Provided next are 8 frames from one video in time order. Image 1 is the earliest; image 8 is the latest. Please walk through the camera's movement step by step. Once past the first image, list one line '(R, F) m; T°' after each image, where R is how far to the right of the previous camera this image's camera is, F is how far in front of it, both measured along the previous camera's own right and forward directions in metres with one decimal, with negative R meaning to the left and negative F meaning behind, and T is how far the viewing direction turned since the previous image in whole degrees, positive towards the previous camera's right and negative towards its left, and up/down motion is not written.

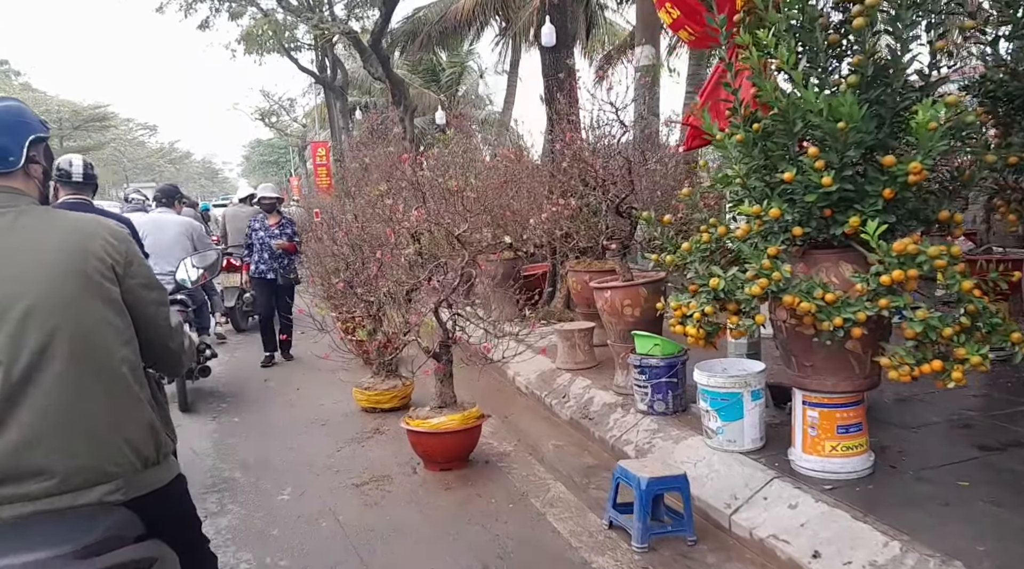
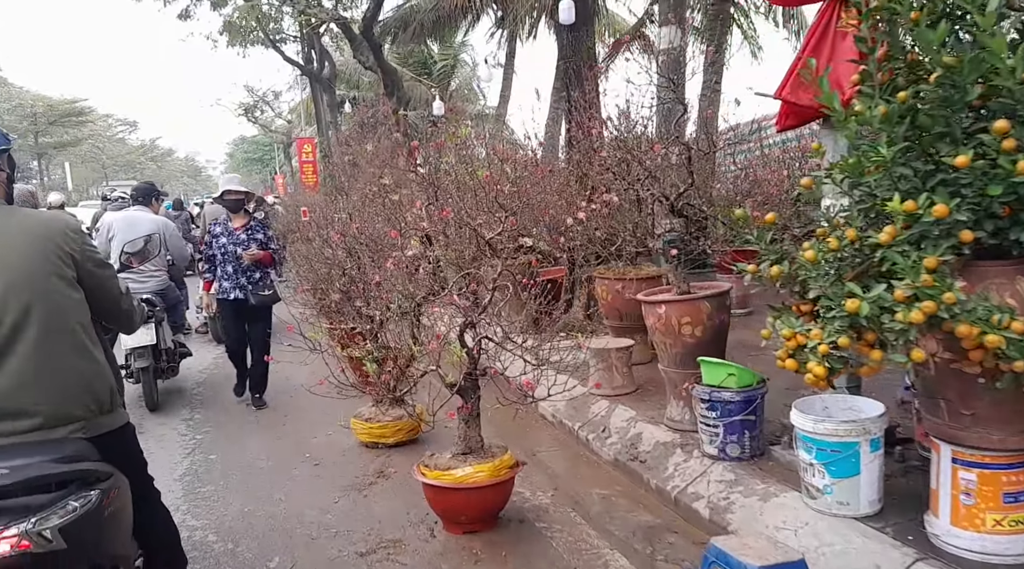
(-0.3, +1.0) m; +1°
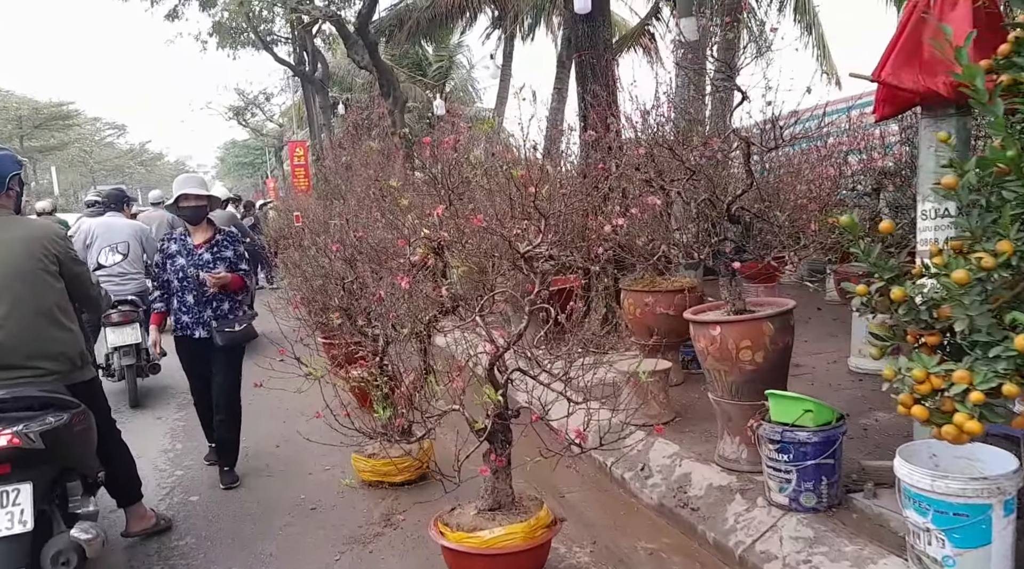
(-0.2, +0.7) m; +1°
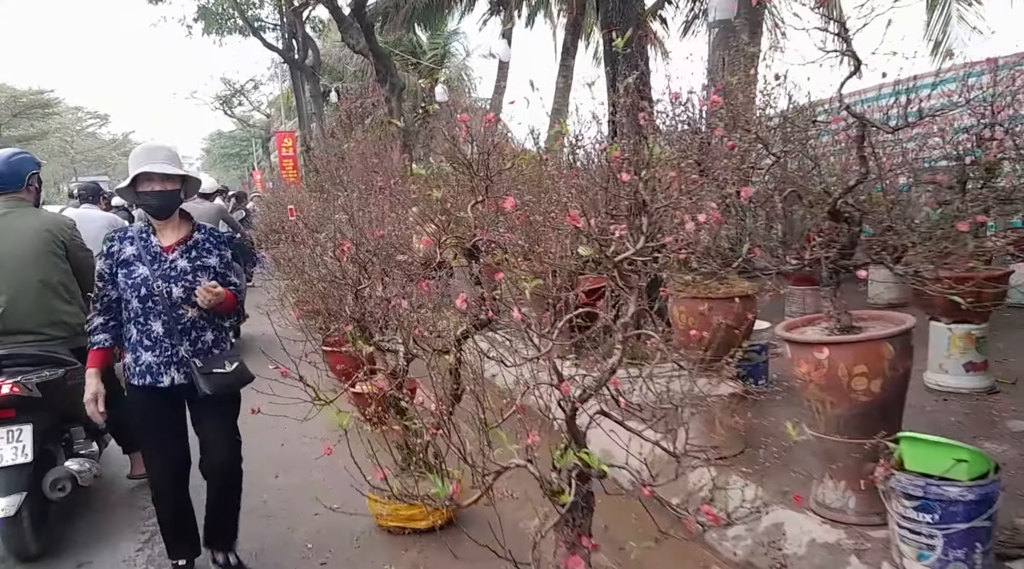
(-0.3, +0.8) m; +1°
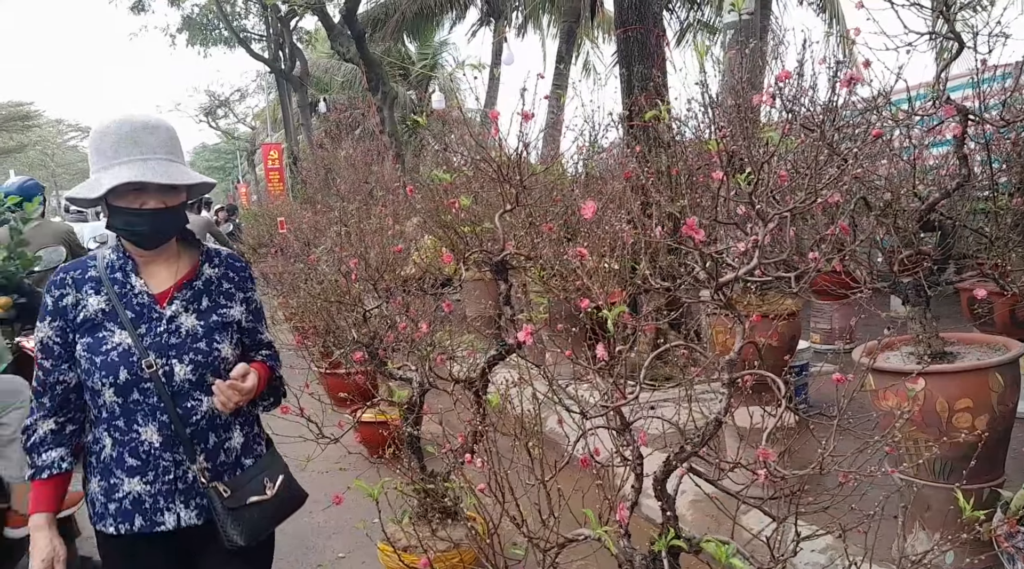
(-0.2, +0.5) m; +1°
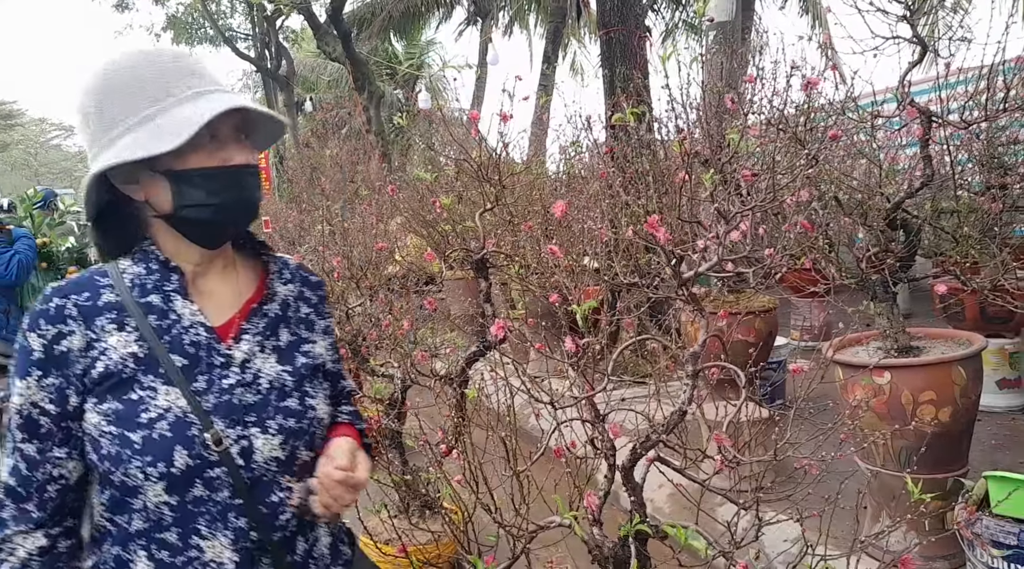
(0.0, -0.1) m; +1°
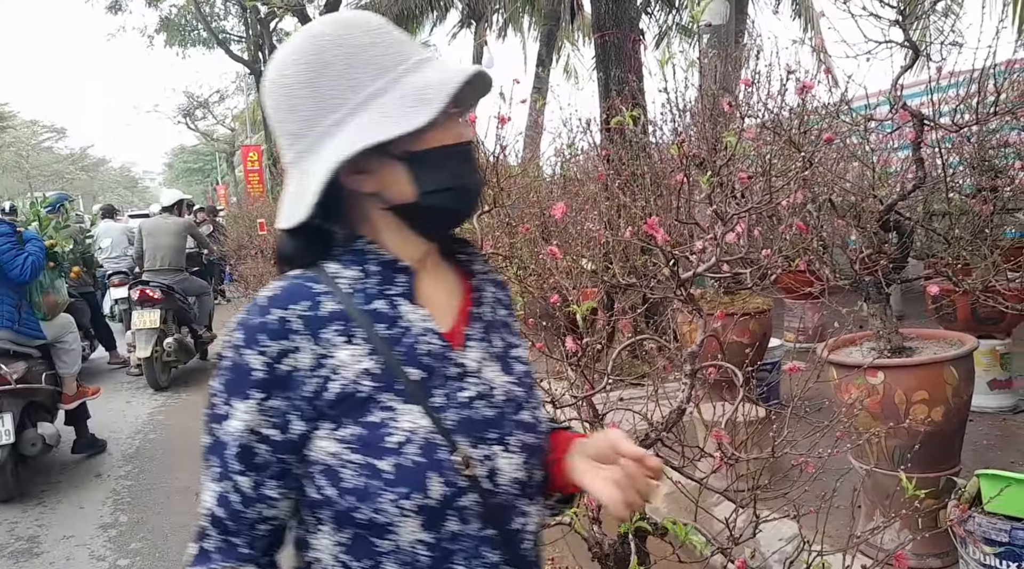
(0.0, 0.0) m; 0°
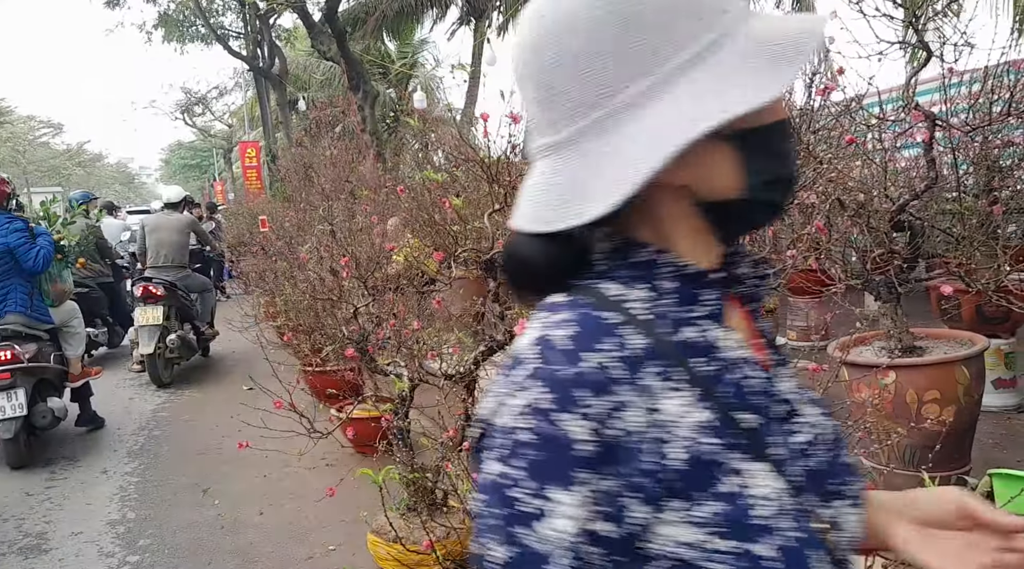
(-0.1, 0.0) m; 0°
